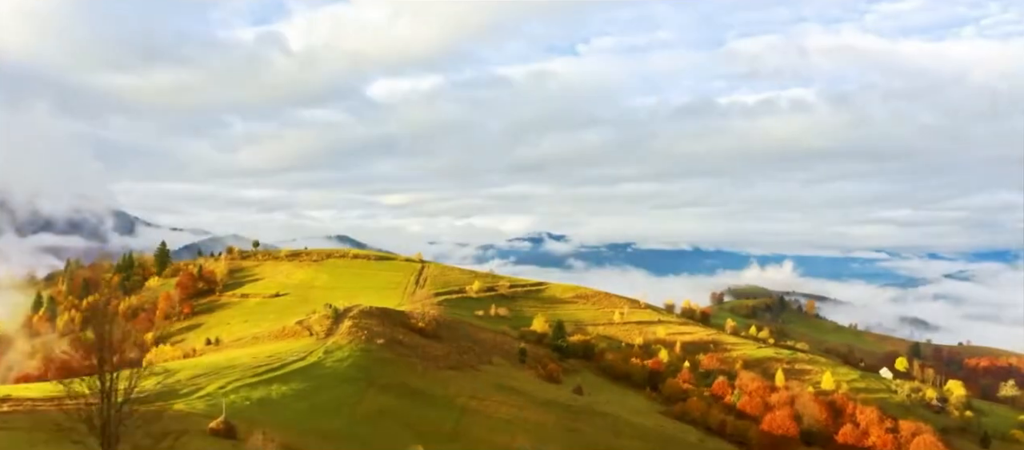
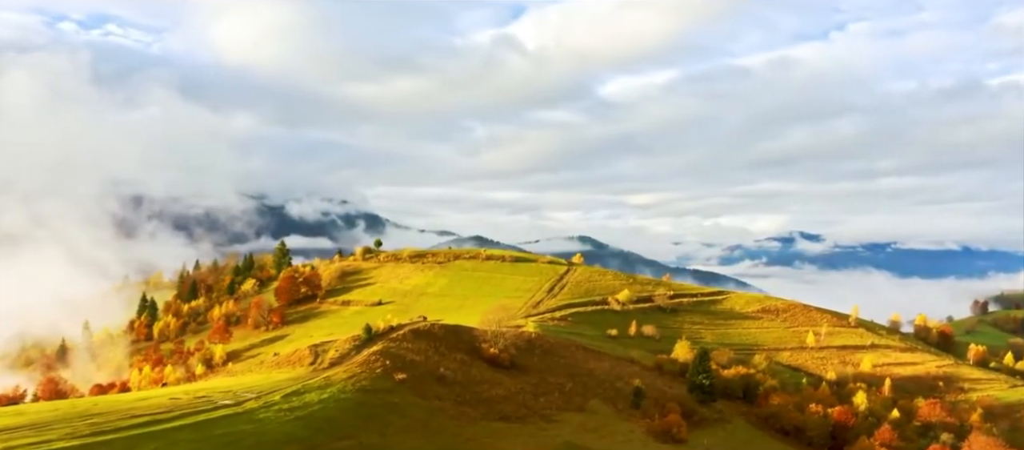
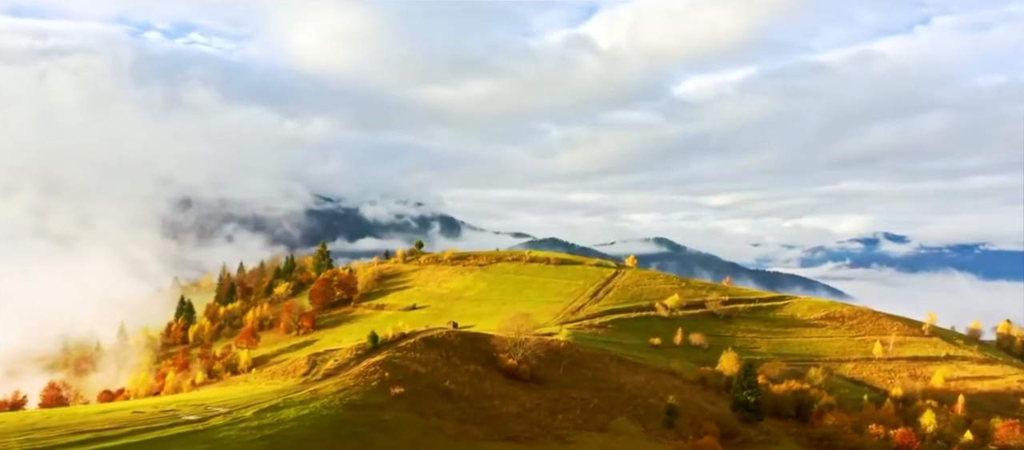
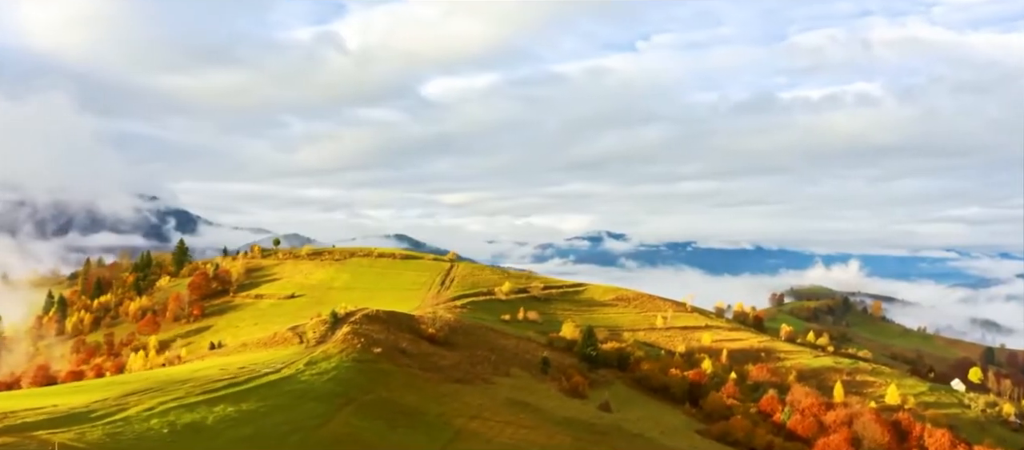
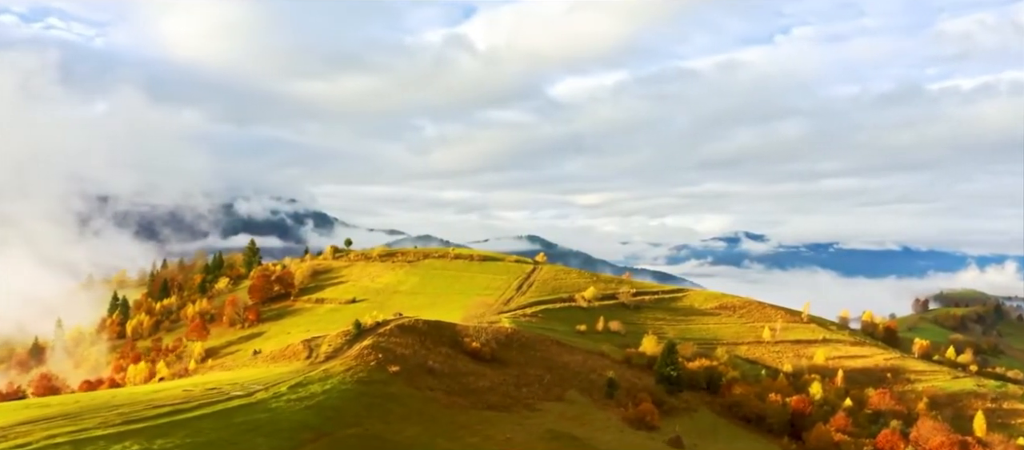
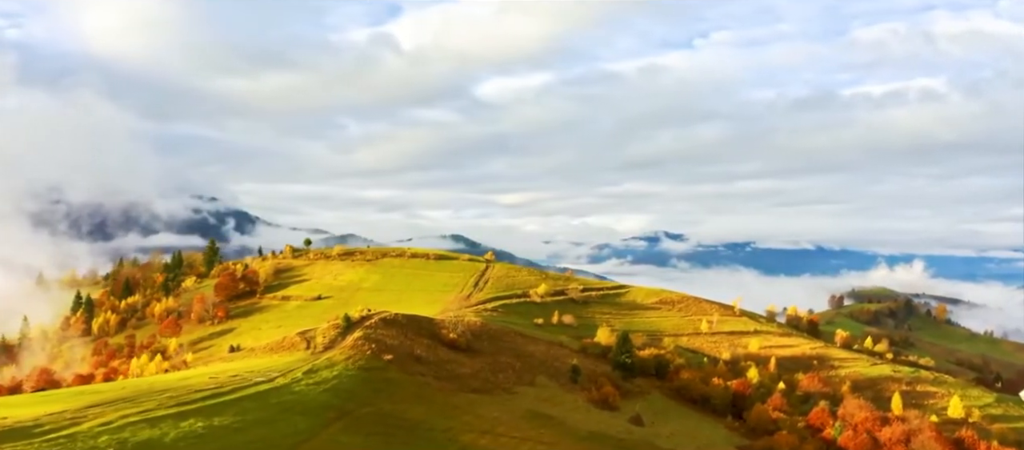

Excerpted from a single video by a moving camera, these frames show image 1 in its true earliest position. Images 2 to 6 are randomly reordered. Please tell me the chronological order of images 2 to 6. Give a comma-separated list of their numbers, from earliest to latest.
4, 6, 5, 2, 3
